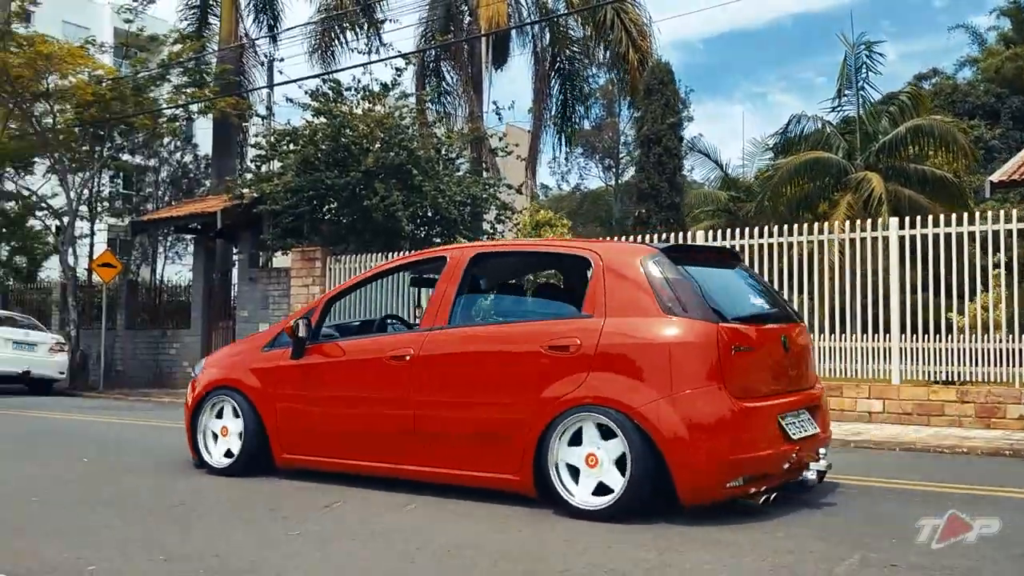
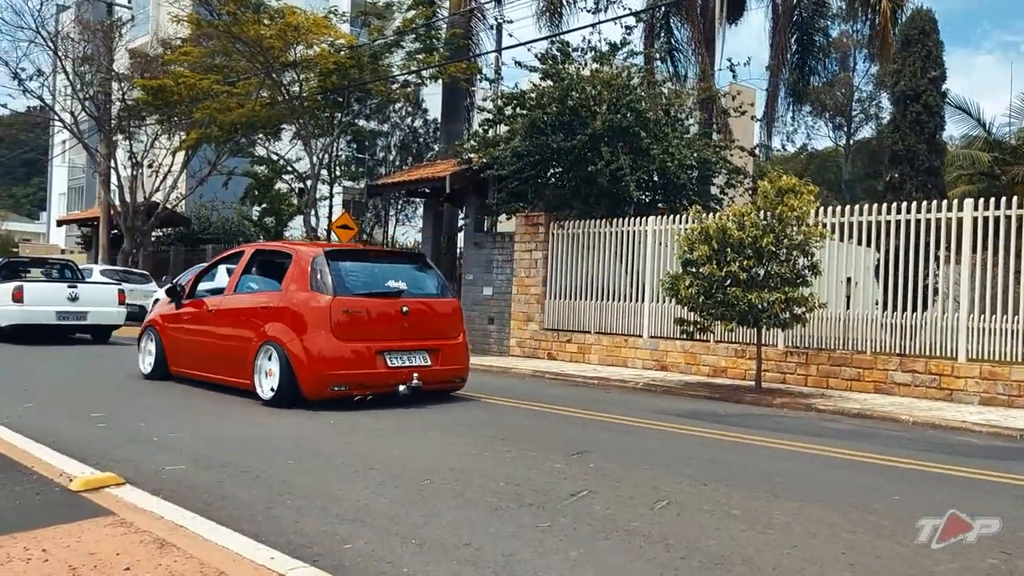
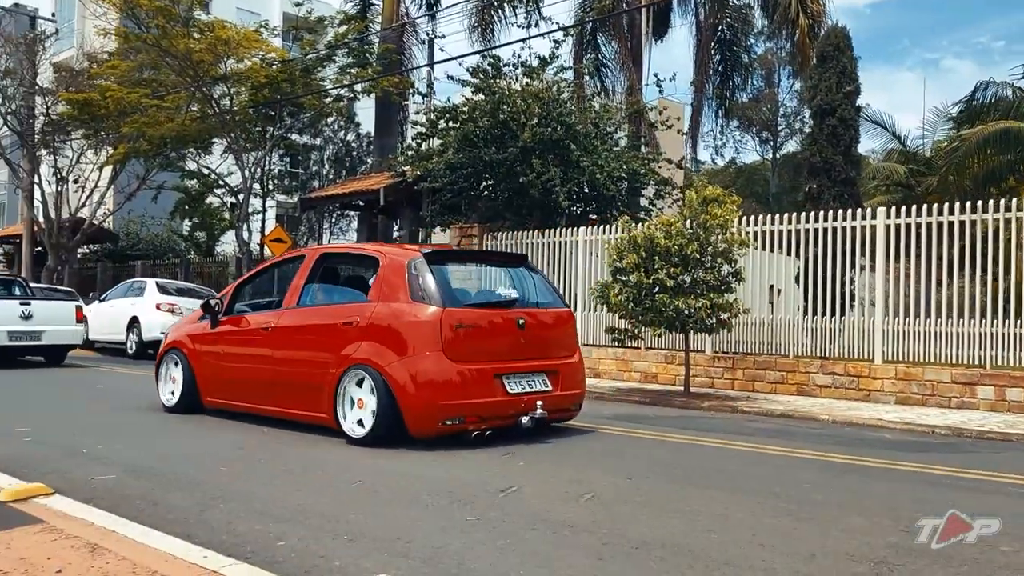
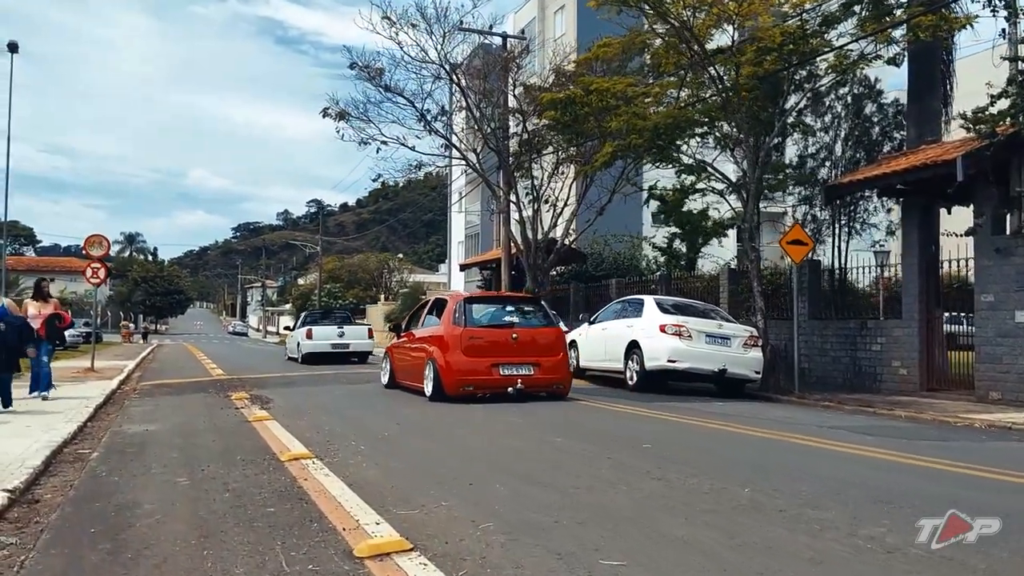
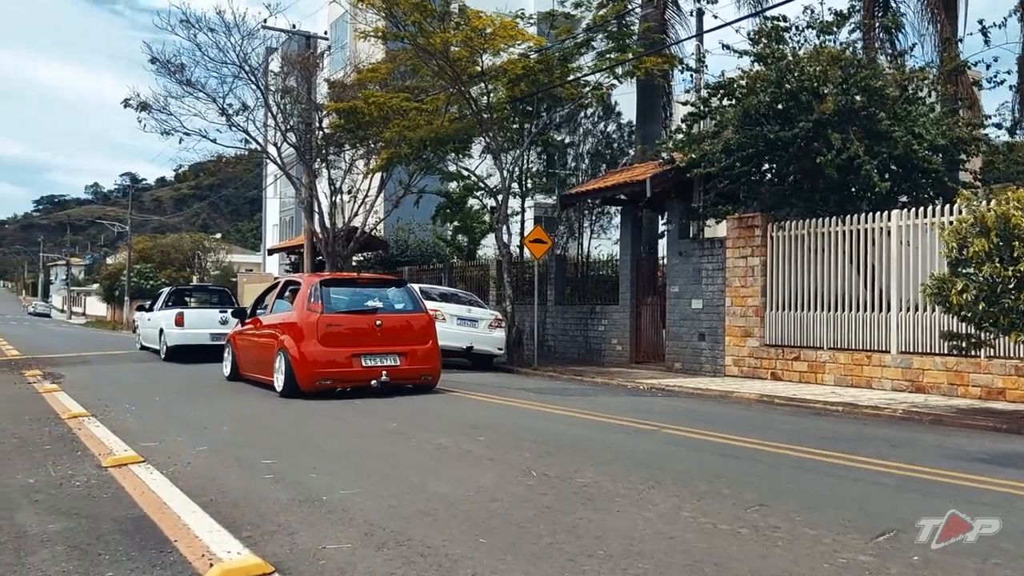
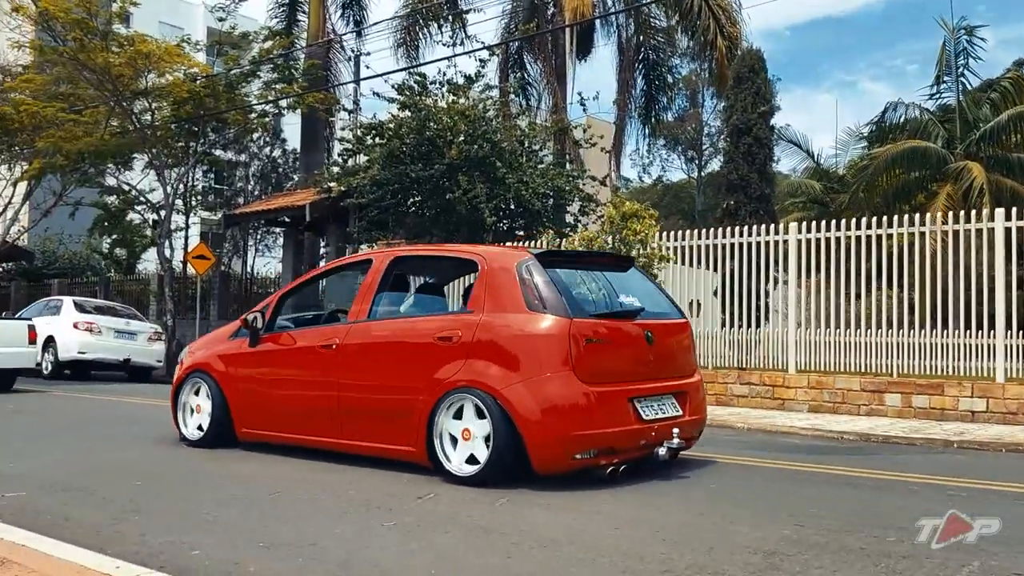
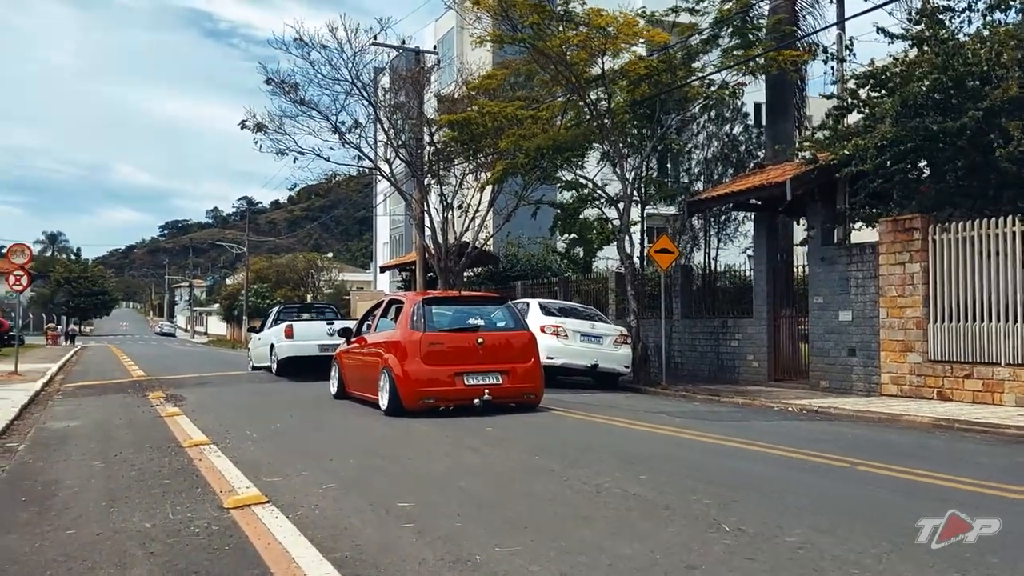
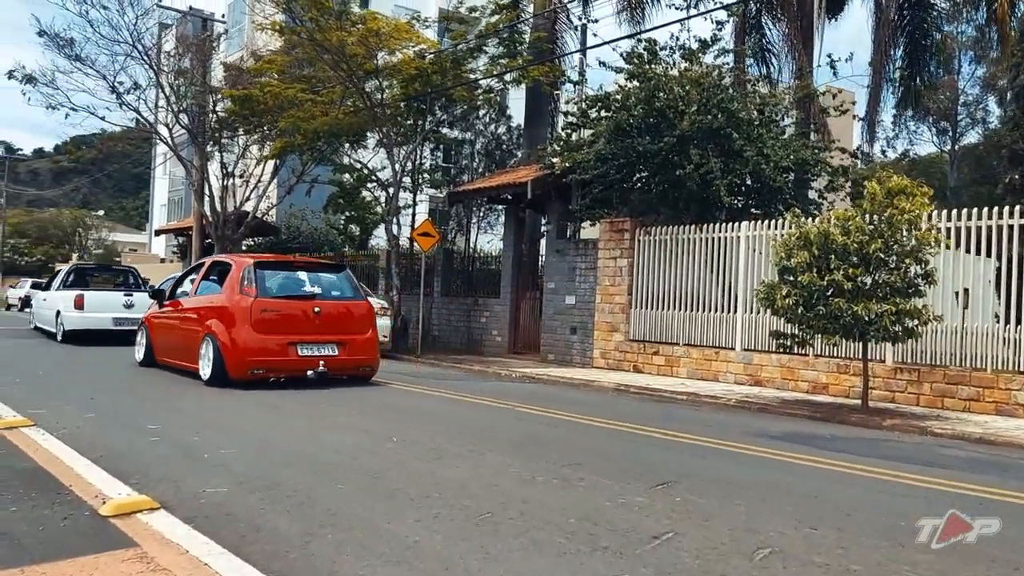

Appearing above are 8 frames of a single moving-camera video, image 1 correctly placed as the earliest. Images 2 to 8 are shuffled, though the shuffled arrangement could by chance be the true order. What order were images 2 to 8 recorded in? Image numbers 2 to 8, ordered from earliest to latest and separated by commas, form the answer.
6, 3, 2, 8, 5, 7, 4
